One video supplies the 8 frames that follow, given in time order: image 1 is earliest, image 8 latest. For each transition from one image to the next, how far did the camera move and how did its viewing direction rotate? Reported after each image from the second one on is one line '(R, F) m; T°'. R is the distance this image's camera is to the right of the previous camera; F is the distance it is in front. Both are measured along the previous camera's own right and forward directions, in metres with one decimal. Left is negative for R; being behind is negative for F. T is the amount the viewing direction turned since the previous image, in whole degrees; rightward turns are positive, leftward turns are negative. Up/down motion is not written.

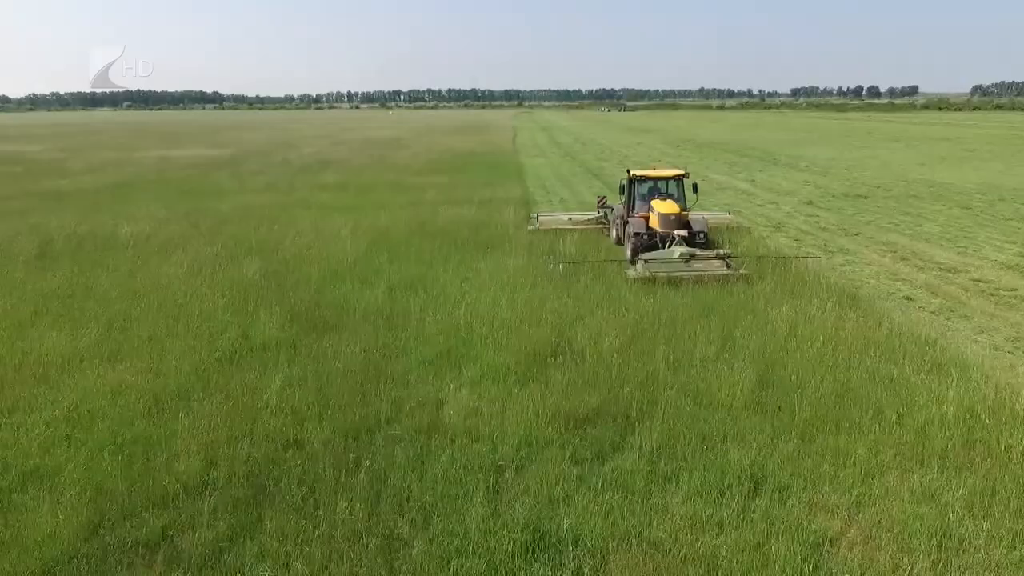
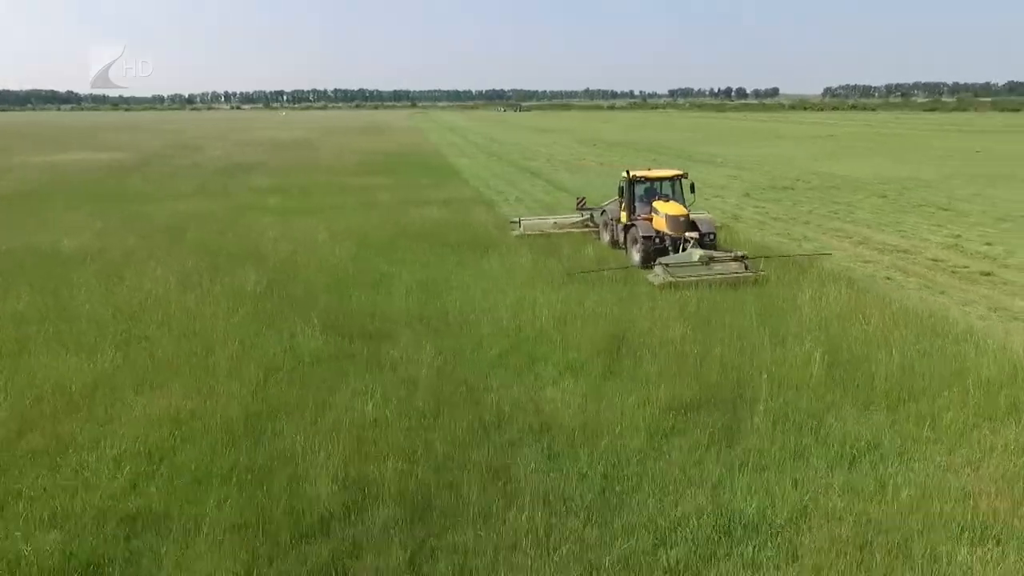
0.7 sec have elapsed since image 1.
(-2.1, +0.2) m; +9°
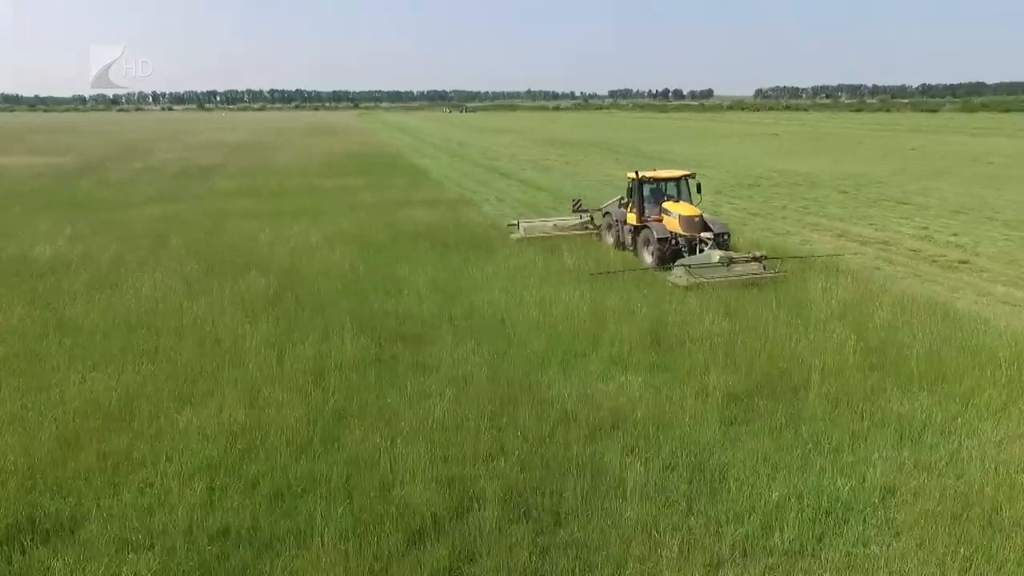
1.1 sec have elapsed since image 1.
(-1.2, 0.0) m; +5°
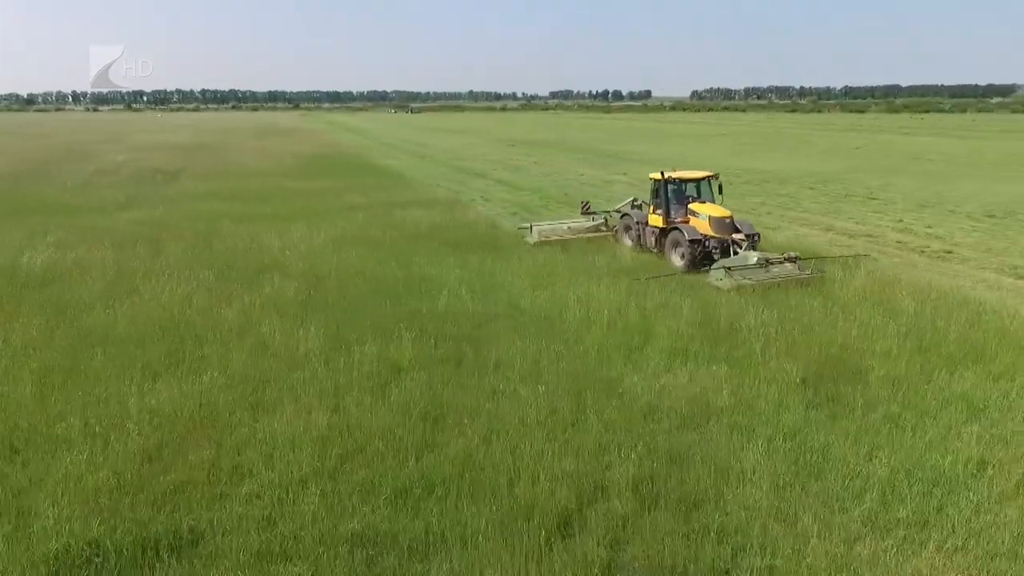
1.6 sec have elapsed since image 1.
(-1.5, 0.0) m; +5°
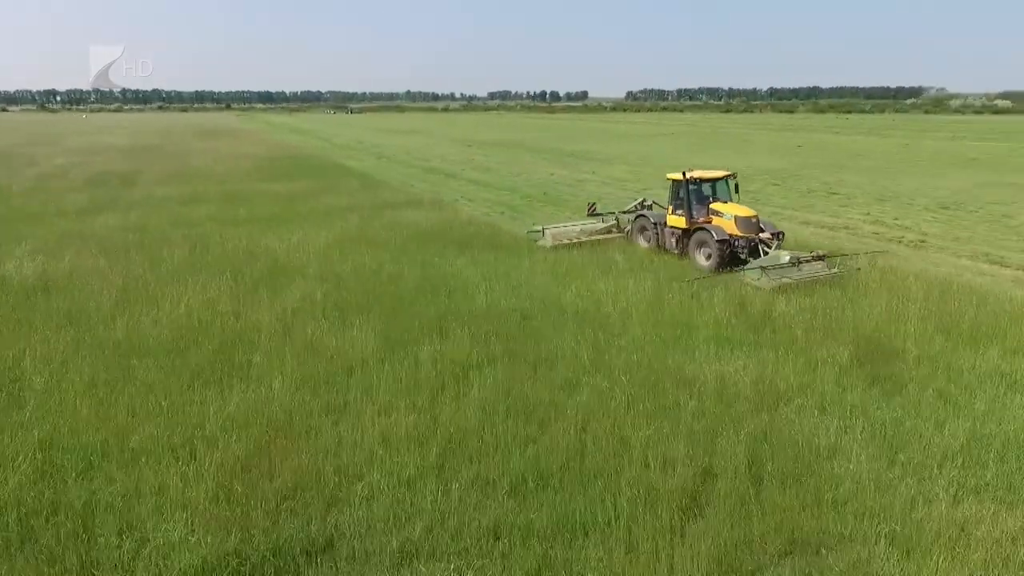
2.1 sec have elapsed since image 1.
(-1.4, 0.0) m; +5°
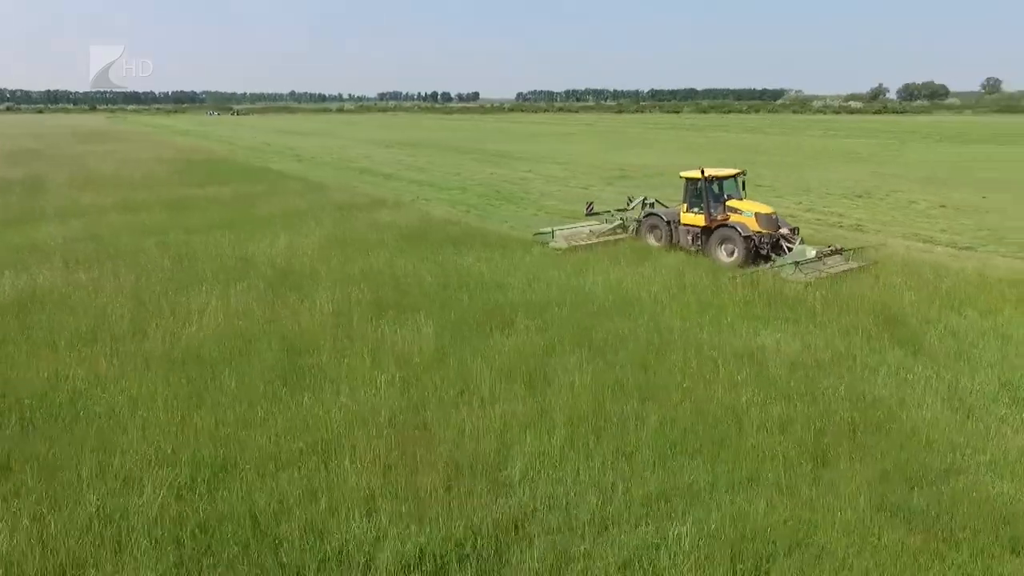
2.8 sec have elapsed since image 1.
(-2.1, -0.1) m; +9°
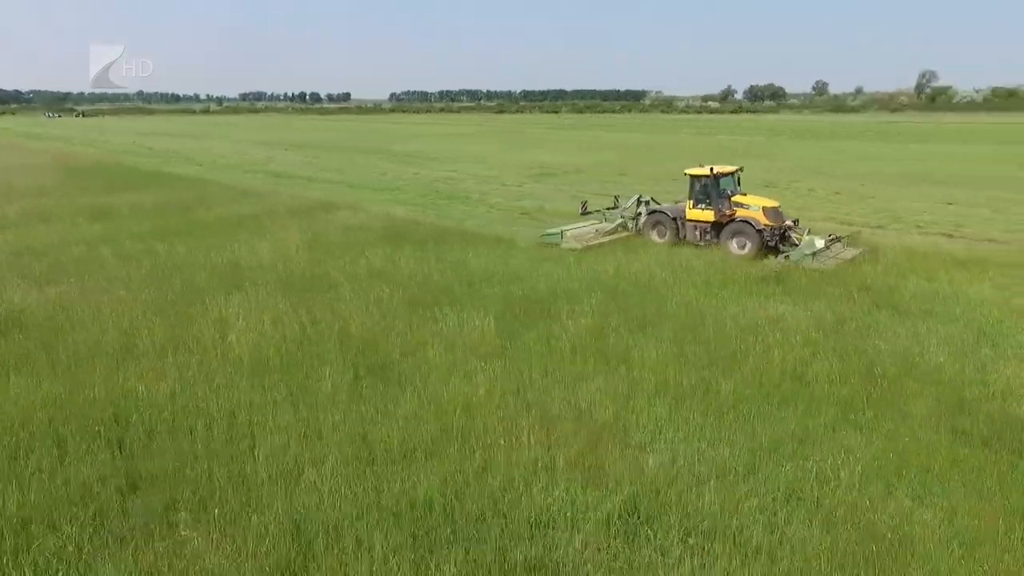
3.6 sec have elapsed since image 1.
(-2.3, -0.2) m; +11°
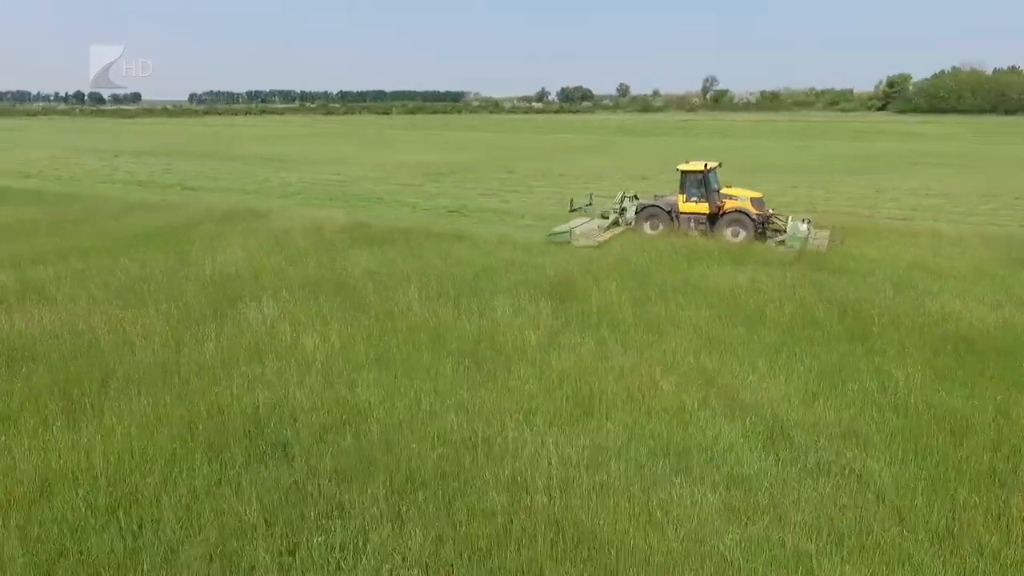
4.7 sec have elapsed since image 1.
(-3.2, -0.4) m; +15°
